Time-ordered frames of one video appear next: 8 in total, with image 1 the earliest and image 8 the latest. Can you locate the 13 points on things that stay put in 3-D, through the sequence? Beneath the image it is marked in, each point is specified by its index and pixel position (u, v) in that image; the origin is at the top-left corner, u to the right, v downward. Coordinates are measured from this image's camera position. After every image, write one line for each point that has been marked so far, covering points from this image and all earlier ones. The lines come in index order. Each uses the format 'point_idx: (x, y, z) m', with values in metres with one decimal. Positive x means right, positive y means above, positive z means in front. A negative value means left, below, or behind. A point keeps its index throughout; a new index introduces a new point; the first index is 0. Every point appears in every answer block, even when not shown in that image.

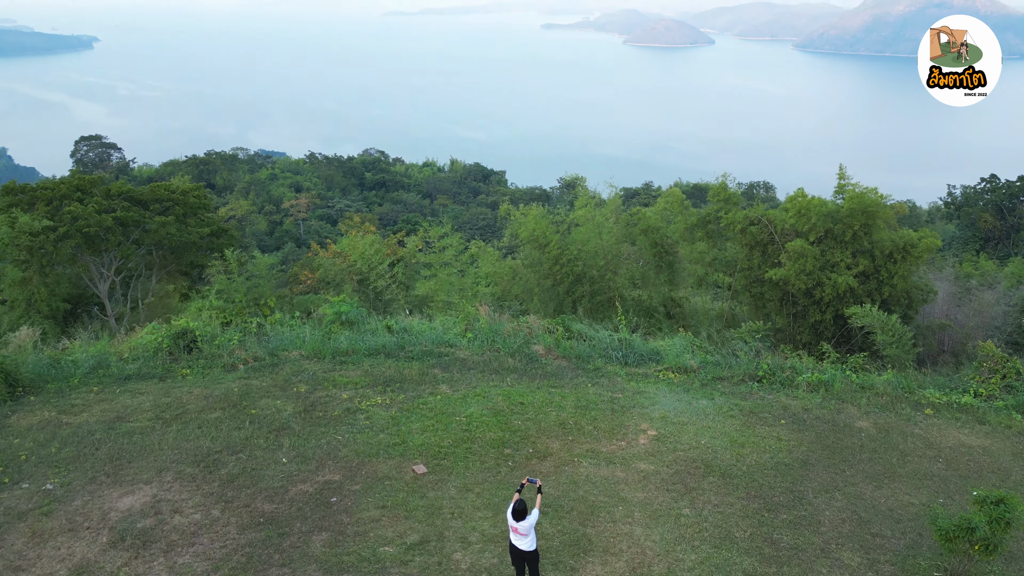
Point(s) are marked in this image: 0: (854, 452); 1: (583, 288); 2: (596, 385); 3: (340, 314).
0: (+1.7, -0.8, +3.6) m
1: (+0.8, 0.0, +8.4) m
2: (+0.5, -0.6, +4.3) m
3: (-1.3, -0.2, +5.6) m
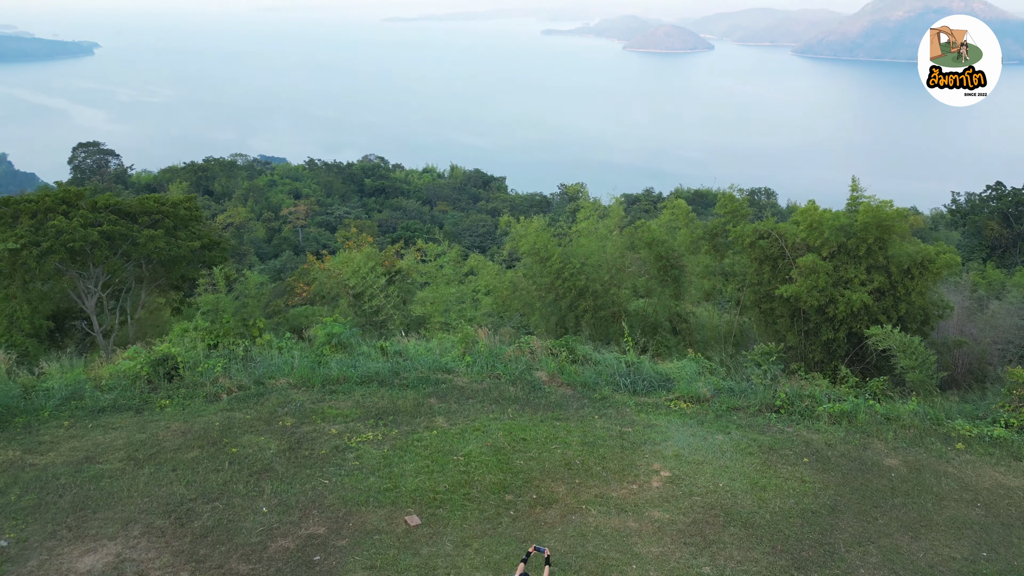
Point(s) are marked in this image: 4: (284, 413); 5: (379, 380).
0: (+1.7, -1.0, +3.3) m
1: (+0.8, -0.2, +8.1) m
2: (+0.5, -0.7, +4.0) m
3: (-1.3, -0.4, +5.4) m
4: (-1.3, -0.7, +4.0) m
5: (-0.8, -0.6, +4.5) m
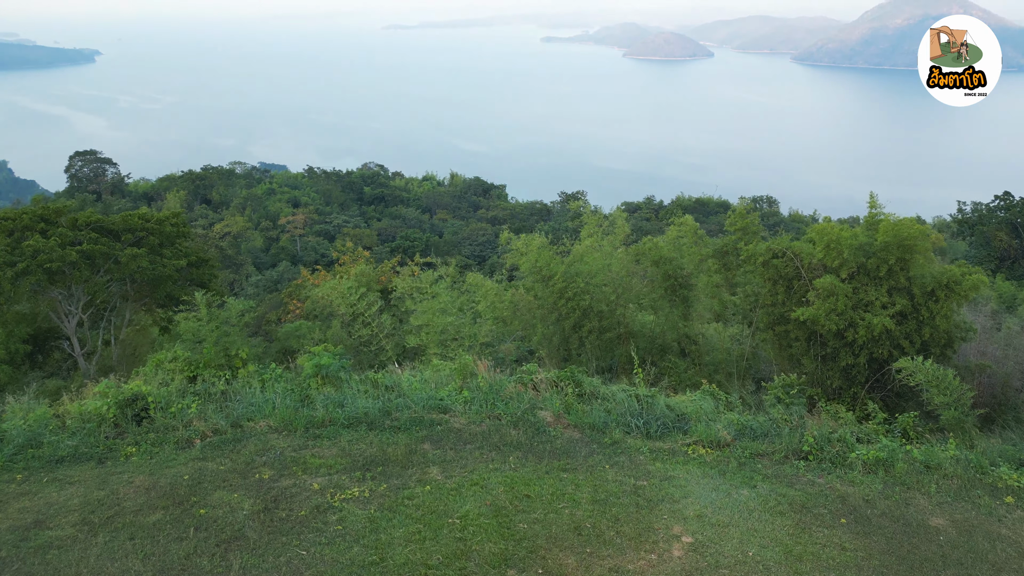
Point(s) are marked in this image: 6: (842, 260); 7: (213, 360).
0: (+1.7, -1.1, +2.9) m
1: (+0.9, -0.4, +7.7) m
2: (+0.5, -0.9, +3.7) m
3: (-1.3, -0.6, +5.0) m
4: (-1.3, -0.9, +3.6) m
5: (-0.8, -0.8, +4.2) m
6: (+3.1, +0.3, +6.6) m
7: (-2.1, -0.5, +5.1) m
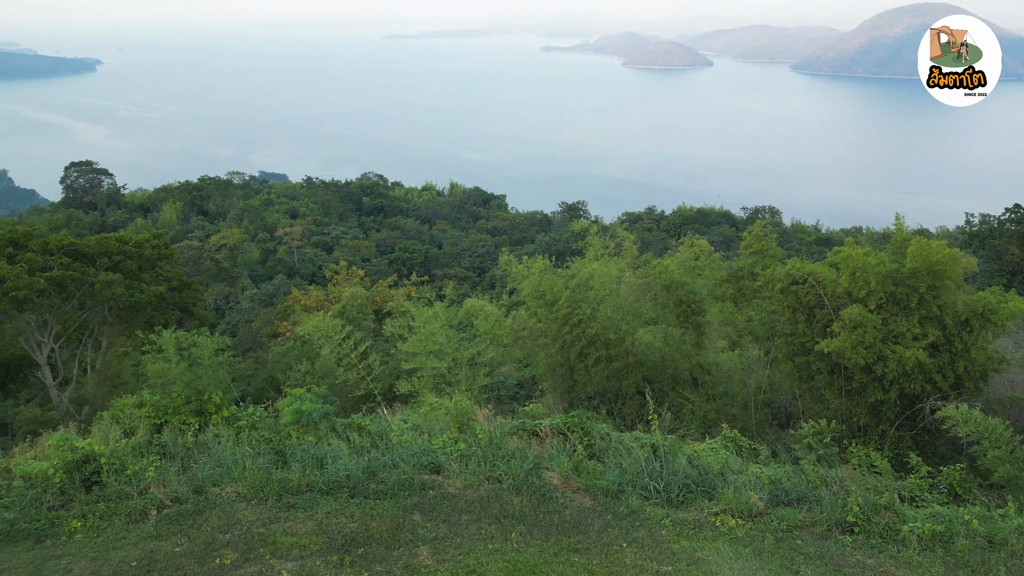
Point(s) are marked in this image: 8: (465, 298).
0: (+1.8, -1.4, +2.4) m
1: (+0.9, -0.7, +7.3) m
2: (+0.5, -1.1, +3.2) m
3: (-1.3, -0.8, +4.5) m
4: (-1.3, -1.1, +3.1) m
5: (-0.8, -1.0, +3.7) m
6: (+3.1, 0.0, +6.1) m
7: (-2.1, -0.8, +4.6) m
8: (-0.6, -0.1, +9.7) m
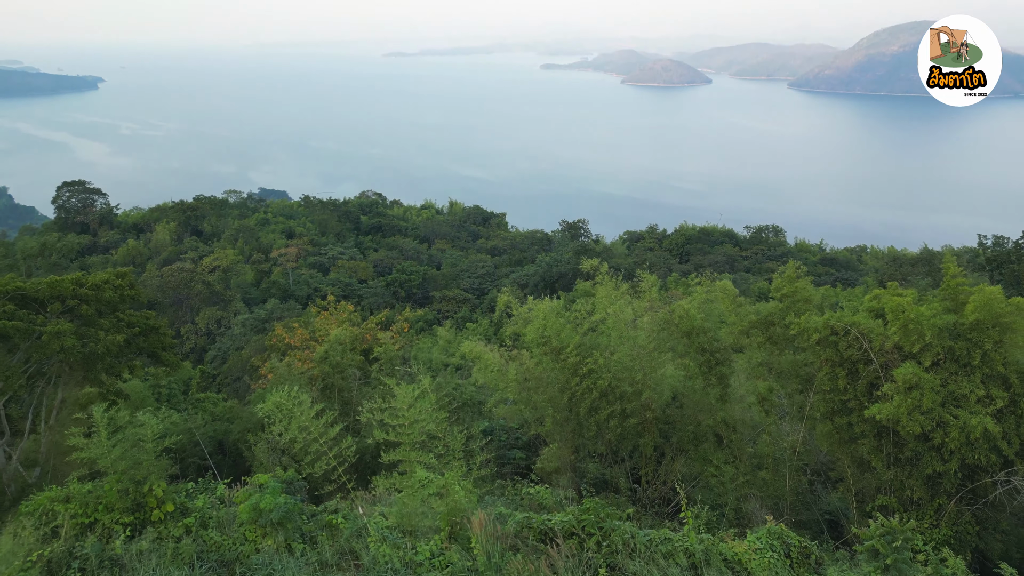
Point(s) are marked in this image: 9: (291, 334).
0: (+1.8, -1.7, +1.6) m
1: (+0.9, -1.1, +6.4) m
2: (+0.6, -1.5, +2.3) m
3: (-1.3, -1.2, +3.7) m
4: (-1.2, -1.5, +2.3) m
5: (-0.8, -1.4, +2.9) m
6: (+3.1, -0.4, +5.4) m
7: (-2.1, -1.1, +3.8) m
8: (-0.6, -0.6, +8.9) m
9: (-3.2, -0.7, +10.3) m
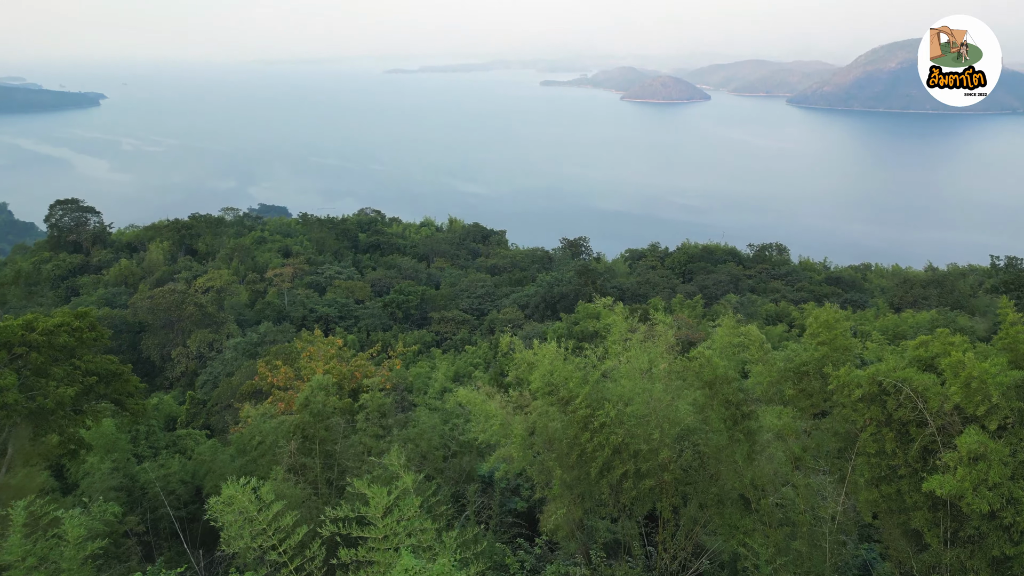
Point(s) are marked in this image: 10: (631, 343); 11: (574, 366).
0: (+1.8, -2.0, +0.9) m
1: (+0.9, -1.5, +5.7) m
2: (+0.6, -1.8, +1.6) m
3: (-1.3, -1.5, +2.9) m
4: (-1.2, -1.7, +1.6) m
5: (-0.8, -1.7, +2.1) m
6: (+3.1, -0.8, +4.7) m
7: (-2.1, -1.4, +3.1) m
8: (-0.6, -1.0, +8.2) m
9: (-3.2, -1.2, +9.6) m
10: (+1.2, -0.4, +7.8) m
11: (+0.5, -0.7, +6.5) m
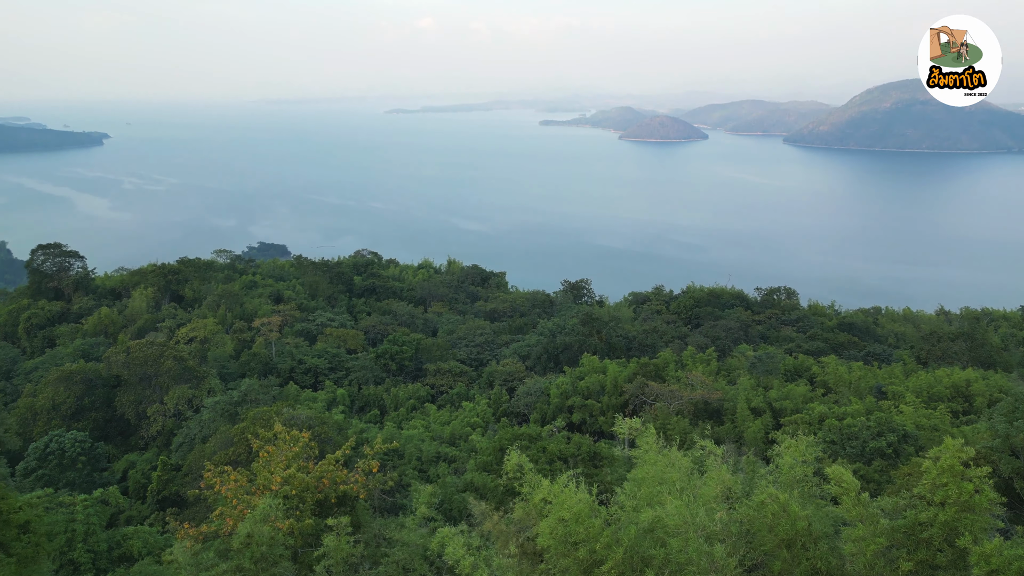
0: (+1.8, -2.4, -0.8) m
1: (+0.9, -2.2, +4.1) m
2: (+0.6, -2.3, -0.1) m
3: (-1.3, -2.1, +1.3) m
4: (-1.2, -2.3, -0.1) m
5: (-0.8, -2.2, +0.5) m
6: (+3.1, -1.4, +3.0) m
7: (-2.1, -2.1, +1.4) m
8: (-0.6, -1.9, +6.5) m
9: (-3.1, -2.1, +8.0) m
10: (+1.3, -1.2, +6.2) m
11: (+0.6, -1.5, +4.9) m
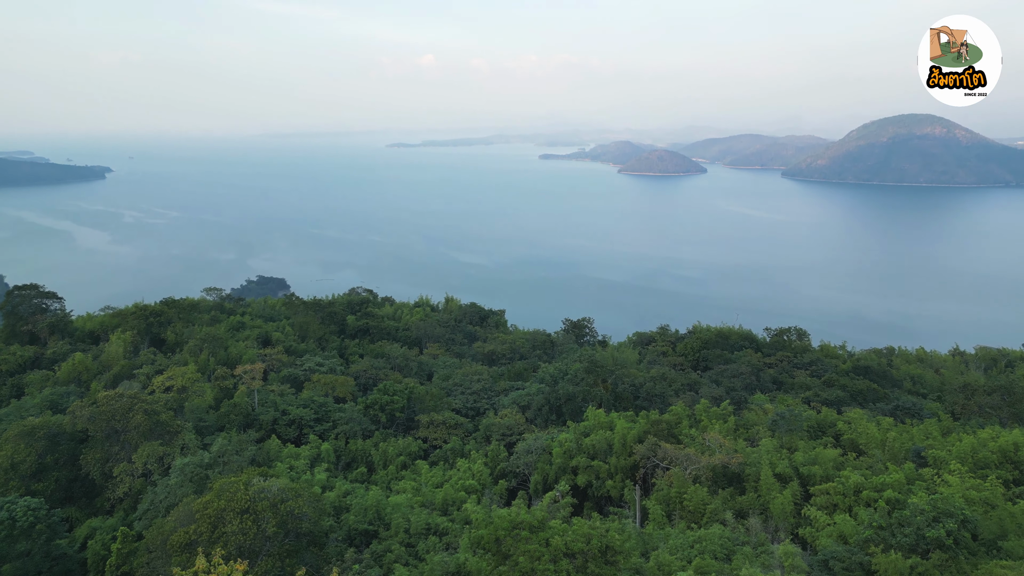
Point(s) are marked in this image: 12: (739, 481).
0: (+1.8, -2.8, -2.7) m
1: (+0.9, -2.8, +2.2) m
2: (+0.6, -2.7, -1.9) m
3: (-1.3, -2.6, -0.6) m
4: (-1.2, -2.7, -2.0) m
5: (-0.8, -2.6, -1.4) m
6: (+3.1, -2.0, +1.2) m
7: (-2.1, -2.5, -0.4) m
8: (-0.6, -2.6, +4.7) m
9: (-3.2, -2.9, +6.1) m
10: (+1.2, -1.9, +4.4) m
11: (+0.5, -2.1, +3.1) m
12: (+5.7, -4.8, +17.9) m
